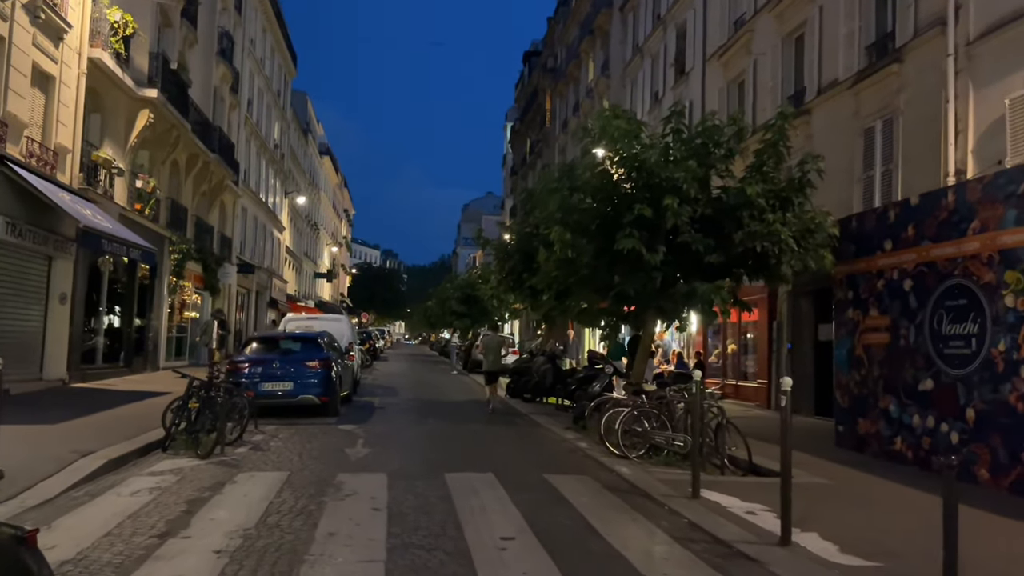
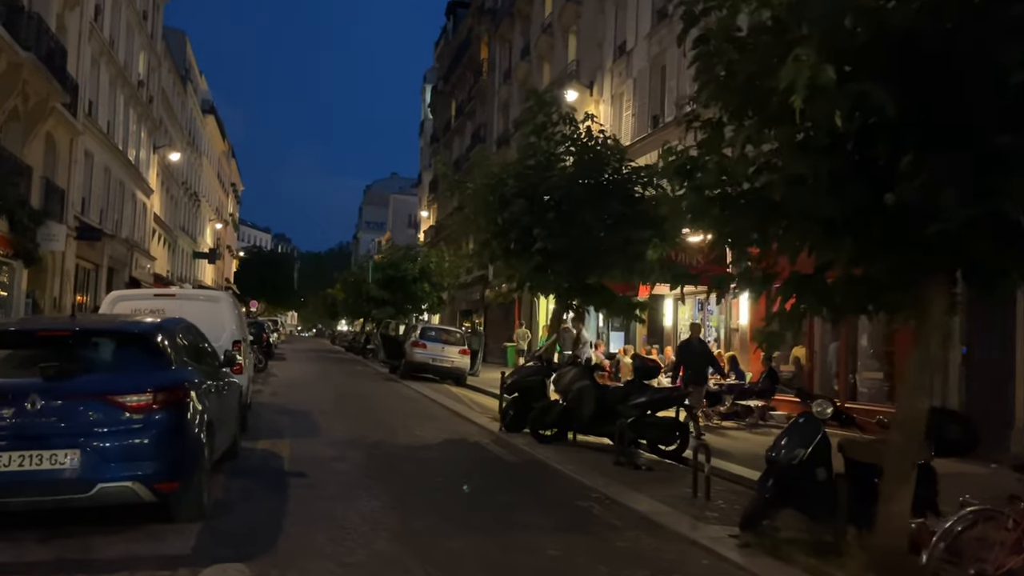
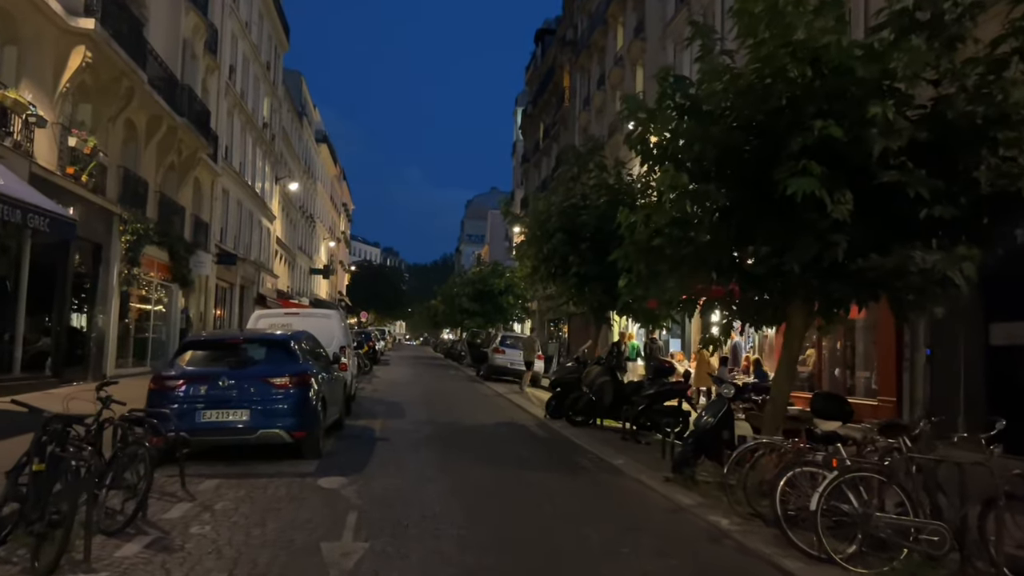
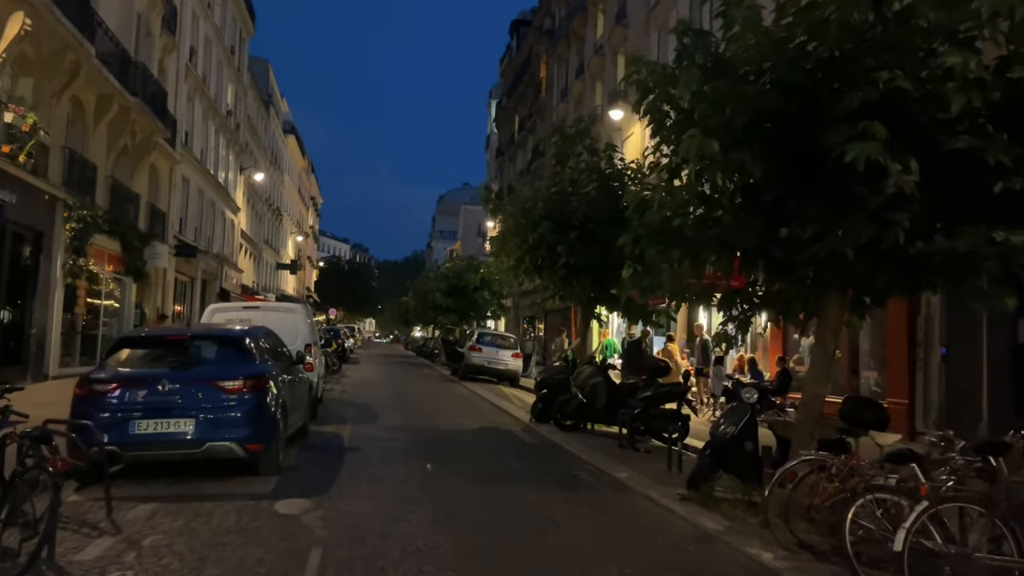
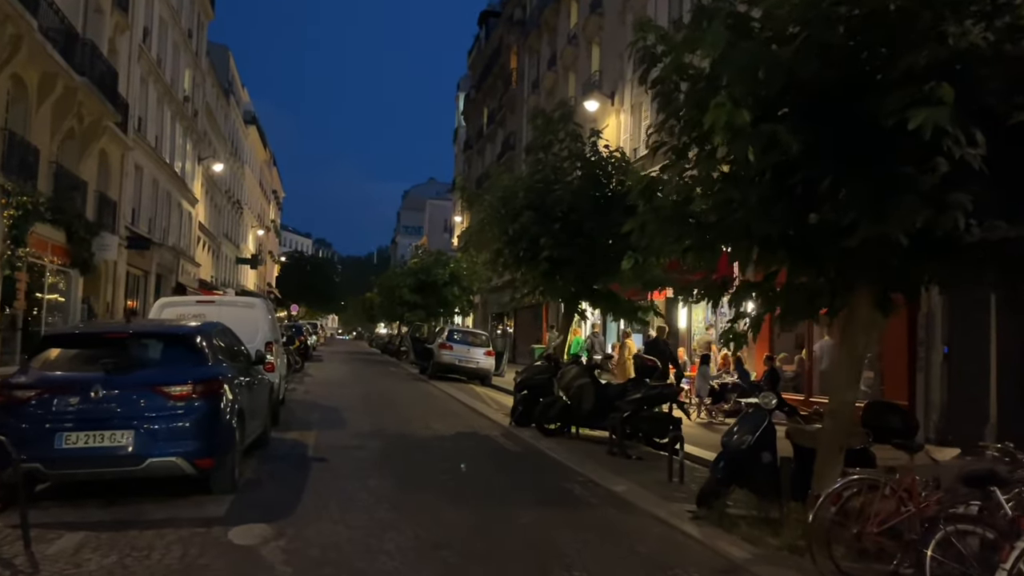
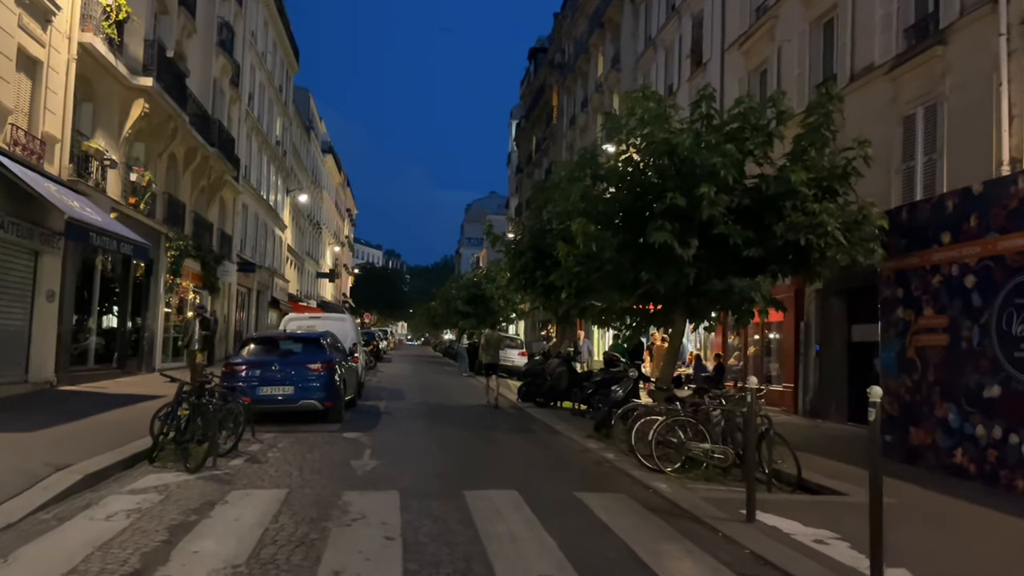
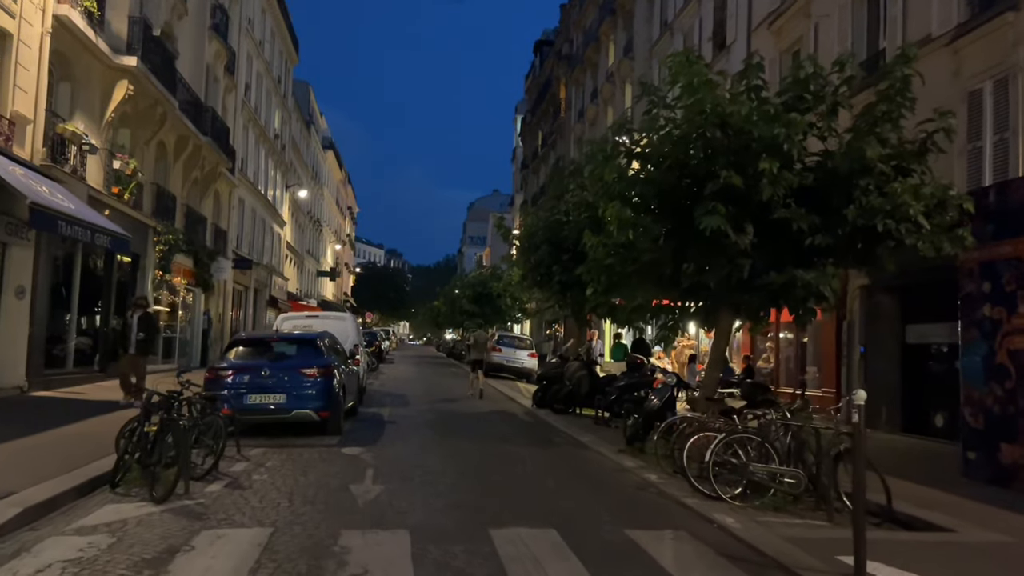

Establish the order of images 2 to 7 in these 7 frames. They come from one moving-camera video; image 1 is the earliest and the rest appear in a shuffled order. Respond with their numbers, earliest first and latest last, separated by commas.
6, 7, 3, 4, 5, 2
